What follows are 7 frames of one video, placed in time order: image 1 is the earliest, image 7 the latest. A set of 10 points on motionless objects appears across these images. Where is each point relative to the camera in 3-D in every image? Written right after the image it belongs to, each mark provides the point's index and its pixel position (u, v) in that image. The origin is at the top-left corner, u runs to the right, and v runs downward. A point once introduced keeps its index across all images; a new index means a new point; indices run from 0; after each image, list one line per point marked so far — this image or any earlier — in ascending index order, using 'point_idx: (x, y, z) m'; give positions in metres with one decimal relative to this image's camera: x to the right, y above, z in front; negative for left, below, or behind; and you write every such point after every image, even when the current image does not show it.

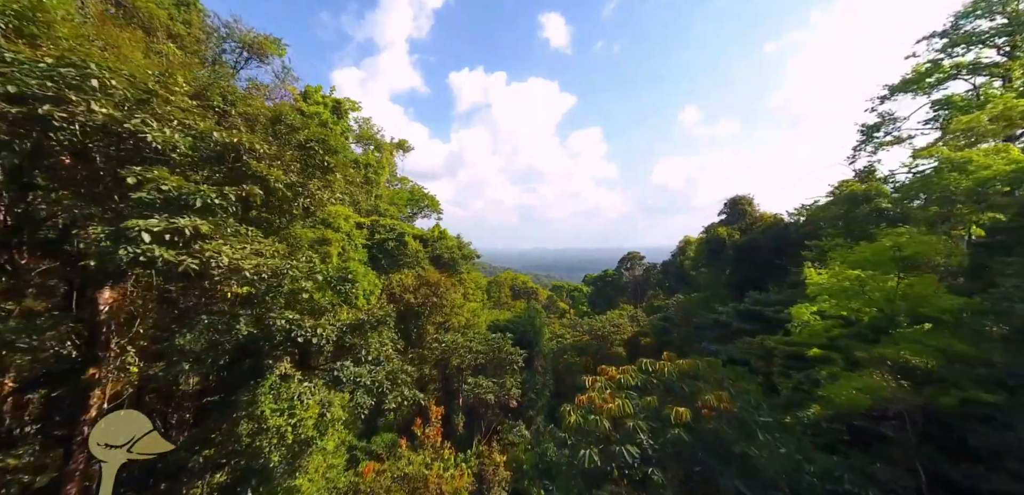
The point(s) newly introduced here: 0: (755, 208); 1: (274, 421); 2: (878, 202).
0: (+11.0, +1.8, +17.1) m
1: (-3.0, -2.2, +4.7) m
2: (+8.1, +1.0, +8.4) m
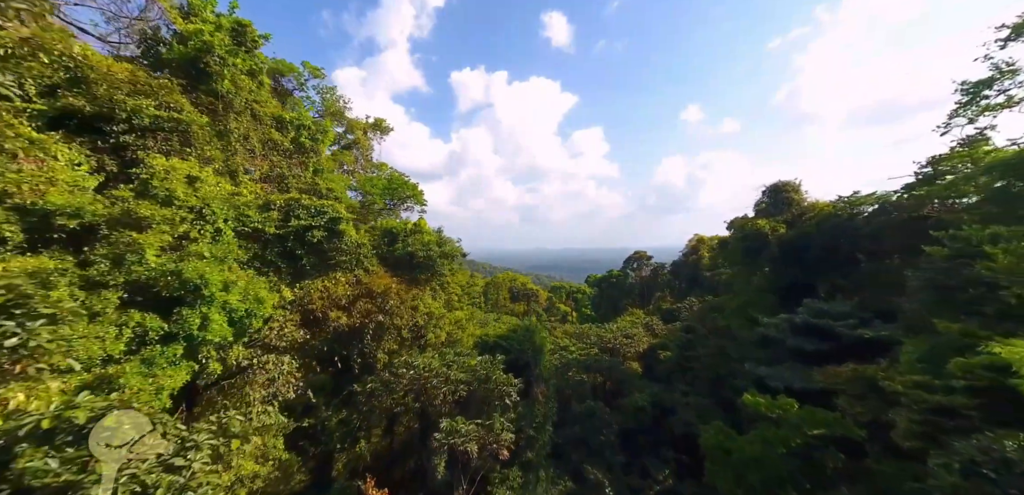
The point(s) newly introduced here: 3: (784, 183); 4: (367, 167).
0: (+10.8, +1.9, +14.2) m
1: (-3.2, -2.0, +1.8) m
2: (+7.9, +1.1, +5.5) m
3: (+10.5, +2.5, +14.7) m
4: (-6.9, +3.8, +17.9) m
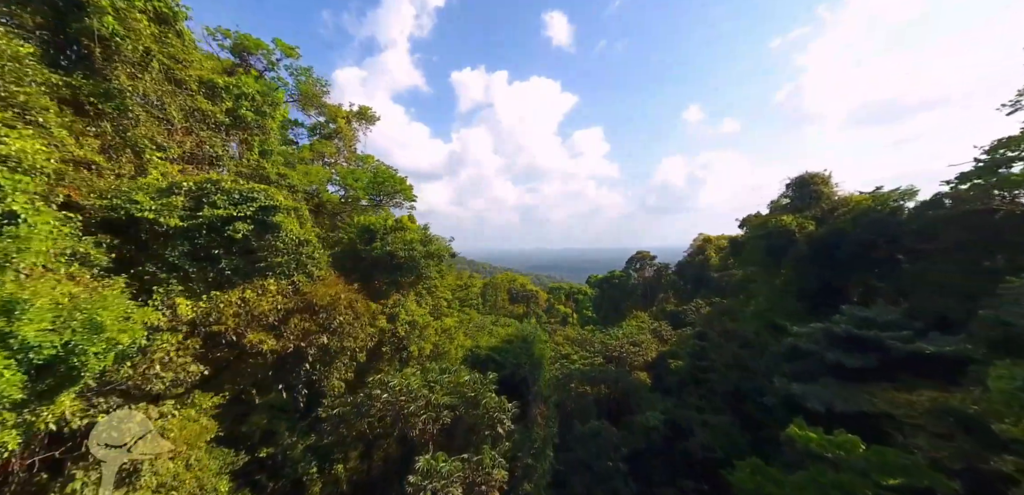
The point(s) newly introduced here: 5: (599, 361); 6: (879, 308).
0: (+10.7, +1.9, +12.7) m
1: (-3.3, -2.0, +0.3) m
2: (+7.8, +1.2, +4.0) m
3: (+10.4, +2.6, +13.2) m
4: (-7.0, +3.8, +16.4) m
5: (+3.8, -4.9, +16.3) m
6: (+9.1, -1.5, +9.4) m
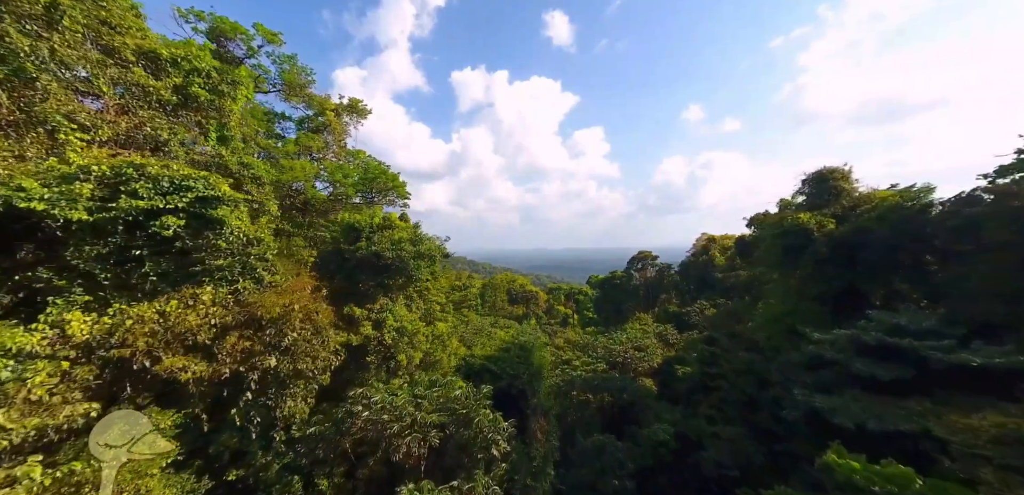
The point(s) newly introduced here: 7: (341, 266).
0: (+10.6, +1.9, +11.9) m
1: (-3.4, -2.0, -0.5) m
2: (+7.7, +1.2, +3.2) m
3: (+10.3, +2.6, +12.4) m
4: (-7.1, +3.8, +15.6) m
5: (+3.7, -4.9, +15.5) m
6: (+9.0, -1.5, +8.6) m
7: (-4.4, -0.5, +9.8) m
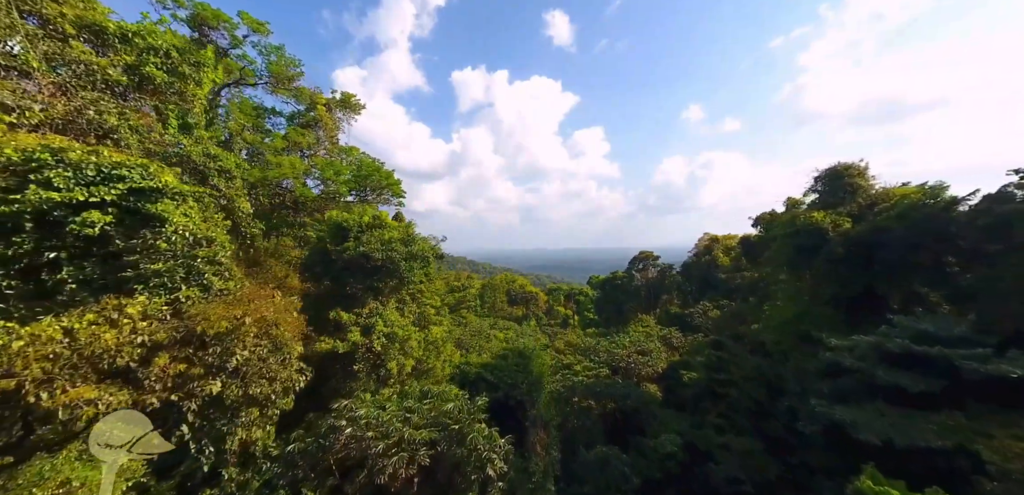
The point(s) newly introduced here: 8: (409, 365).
0: (+10.6, +1.9, +11.3) m
1: (-3.5, -2.0, -1.1) m
2: (+7.7, +1.1, +2.6) m
3: (+10.3, +2.6, +11.8) m
4: (-7.1, +3.8, +15.0) m
5: (+3.7, -4.9, +14.9) m
6: (+9.0, -1.5, +8.0) m
7: (-4.5, -0.5, +9.2) m
8: (-2.5, -2.8, +9.1) m
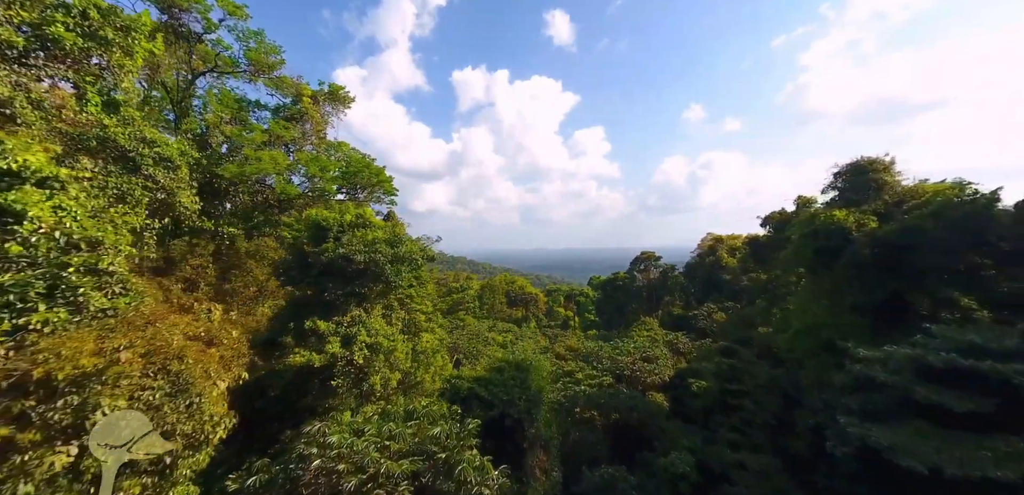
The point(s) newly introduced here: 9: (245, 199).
0: (+10.5, +1.9, +10.5) m
1: (-3.5, -2.1, -1.9) m
2: (+7.6, +1.1, +1.8) m
3: (+10.2, +2.5, +11.0) m
4: (-7.2, +3.8, +14.2) m
5: (+3.6, -4.9, +14.1) m
6: (+8.9, -1.6, +7.1) m
7: (-4.5, -0.5, +8.4) m
8: (-2.5, -2.9, +8.2) m
9: (-8.5, +1.6, +12.1) m
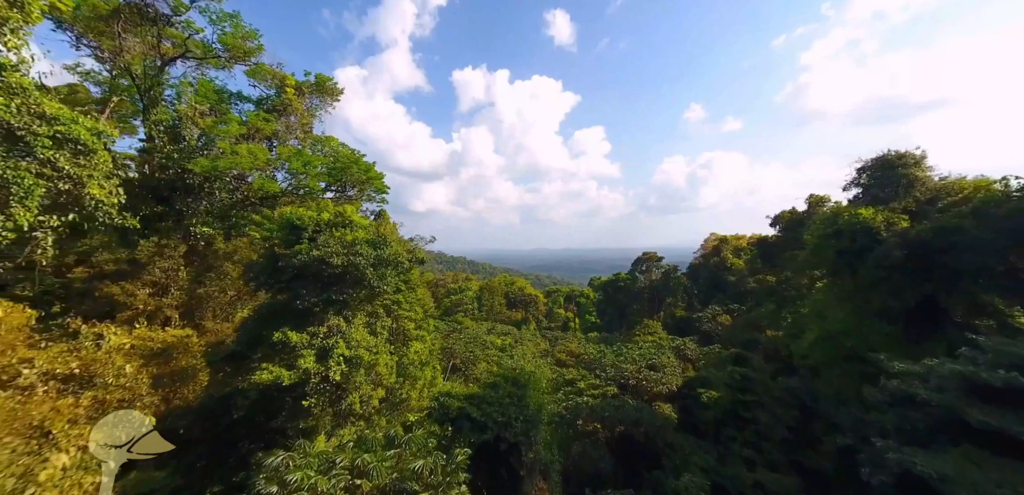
0: (+10.4, +1.9, +9.6) m
1: (-3.6, -2.1, -2.8) m
2: (+7.5, +1.1, +0.9) m
3: (+10.2, +2.5, +10.1) m
4: (-7.2, +3.8, +13.3) m
5: (+3.5, -5.0, +13.2) m
6: (+8.8, -1.6, +6.3) m
7: (-4.6, -0.6, +7.5) m
8: (-2.6, -2.9, +7.4) m
9: (-8.6, +1.5, +11.2) m
